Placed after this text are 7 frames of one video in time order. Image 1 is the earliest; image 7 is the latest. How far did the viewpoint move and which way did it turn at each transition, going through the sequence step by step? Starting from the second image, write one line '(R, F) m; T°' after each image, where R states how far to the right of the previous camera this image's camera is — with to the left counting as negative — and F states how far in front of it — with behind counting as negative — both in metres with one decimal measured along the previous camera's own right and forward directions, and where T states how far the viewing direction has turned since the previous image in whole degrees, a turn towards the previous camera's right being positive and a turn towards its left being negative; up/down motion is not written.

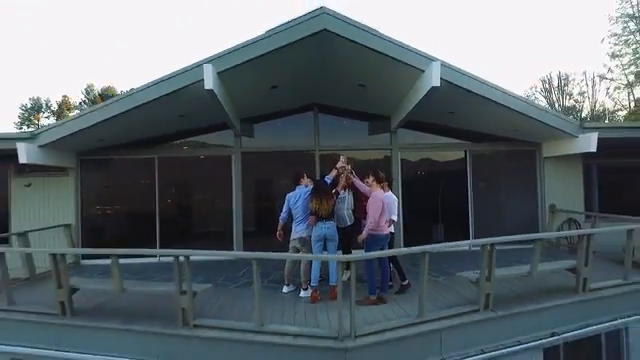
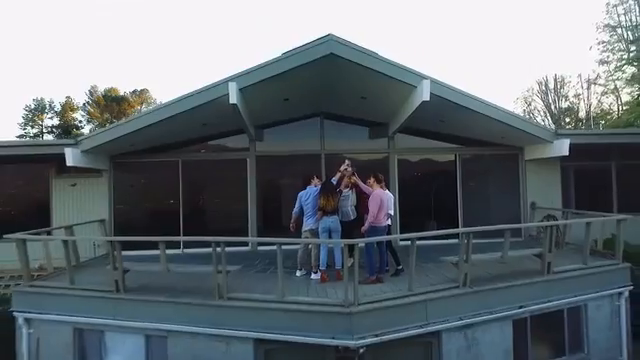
(-0.2, -1.3) m; 0°
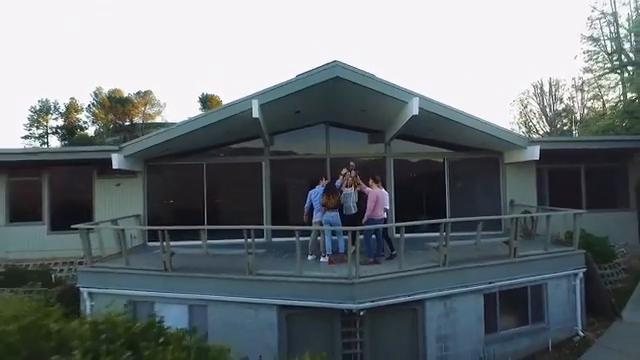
(-0.2, -1.8) m; 0°
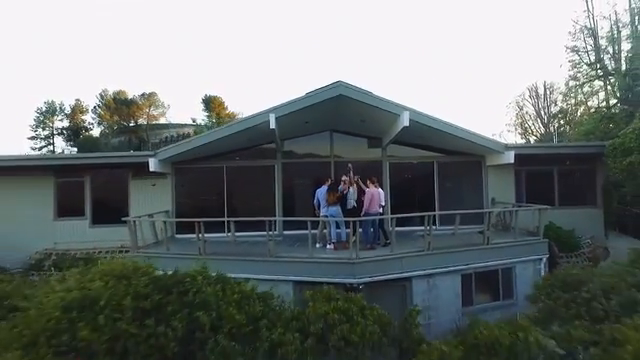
(-0.2, -2.0) m; 0°
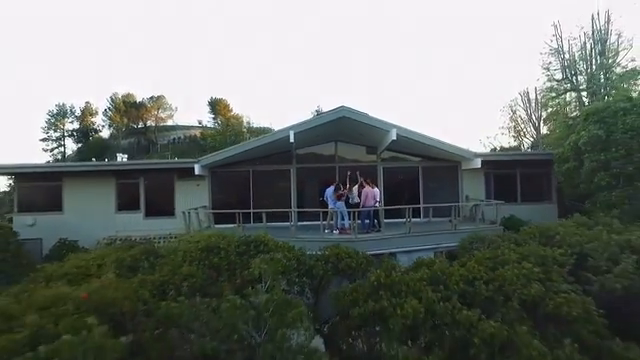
(-0.2, -3.8) m; 0°
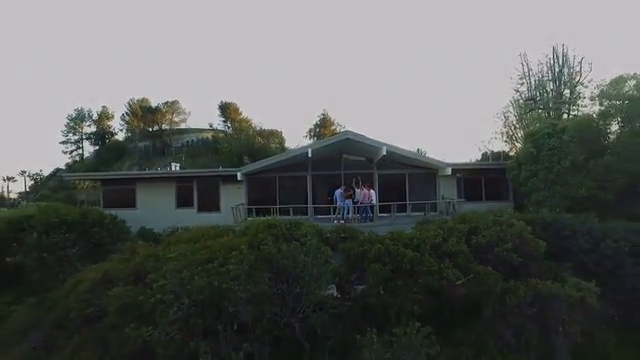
(-0.3, -6.0) m; -1°
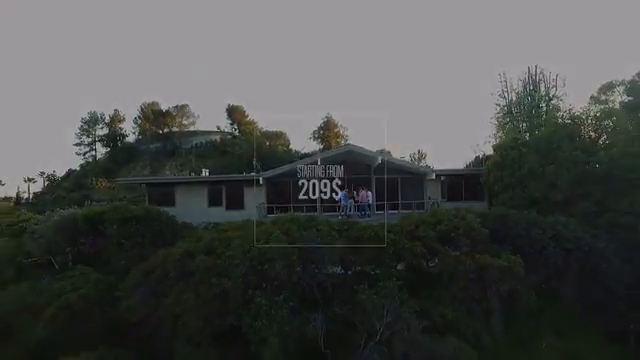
(-0.3, -5.1) m; 0°
